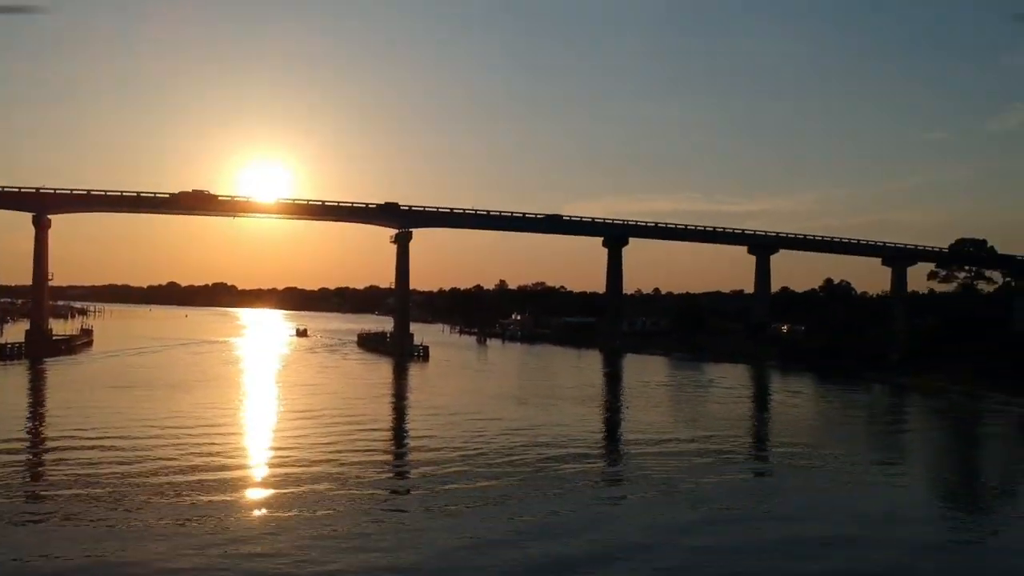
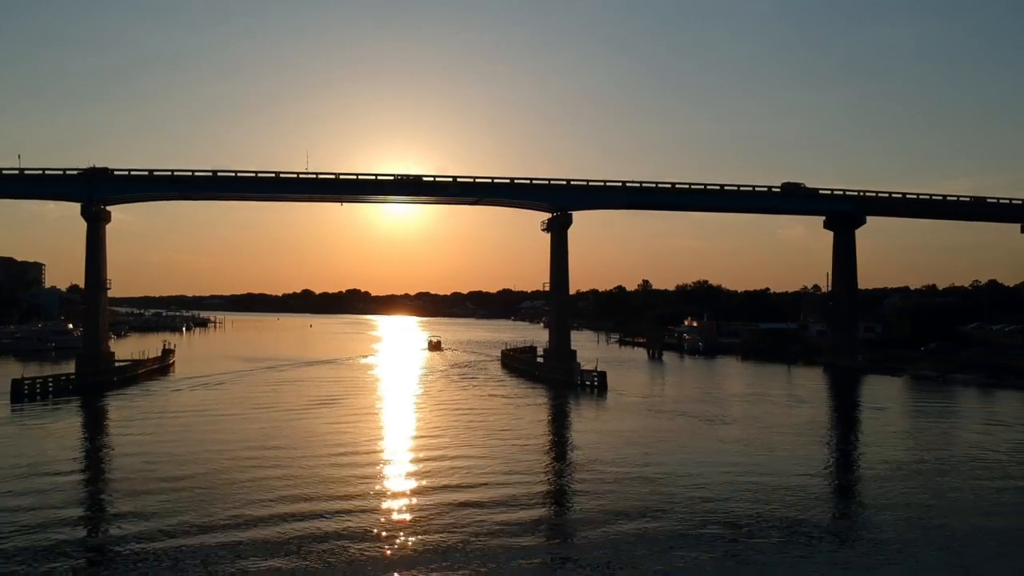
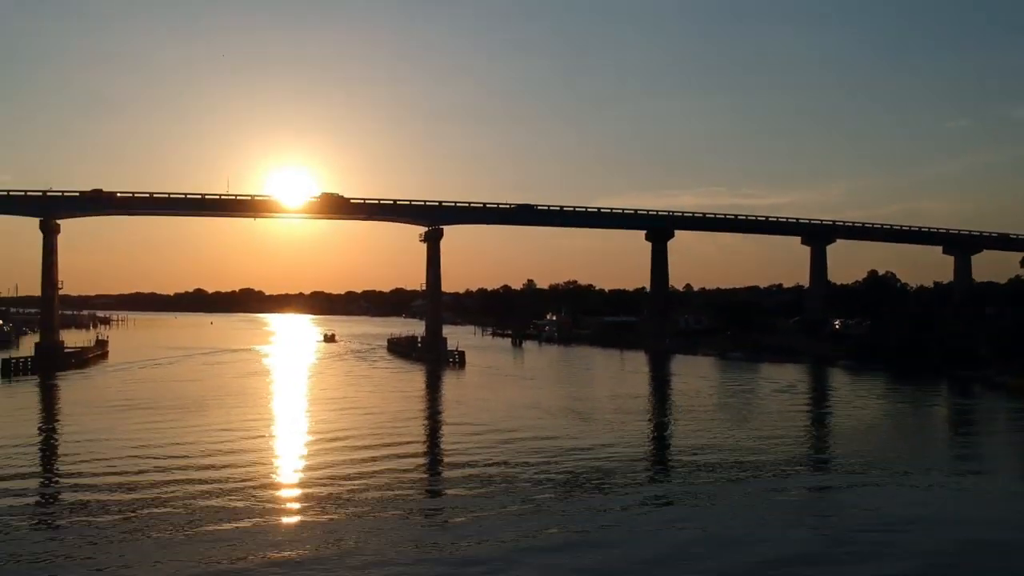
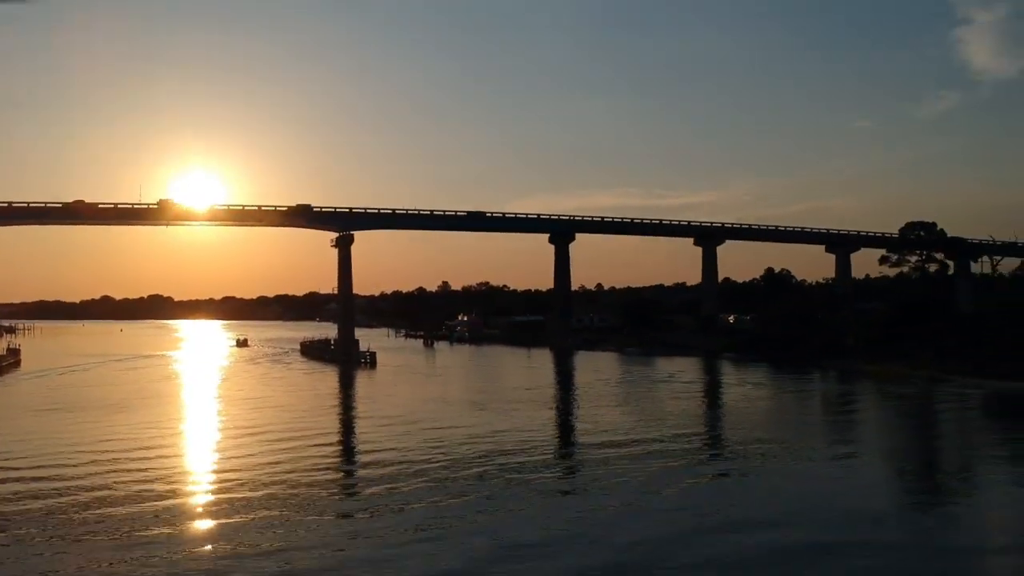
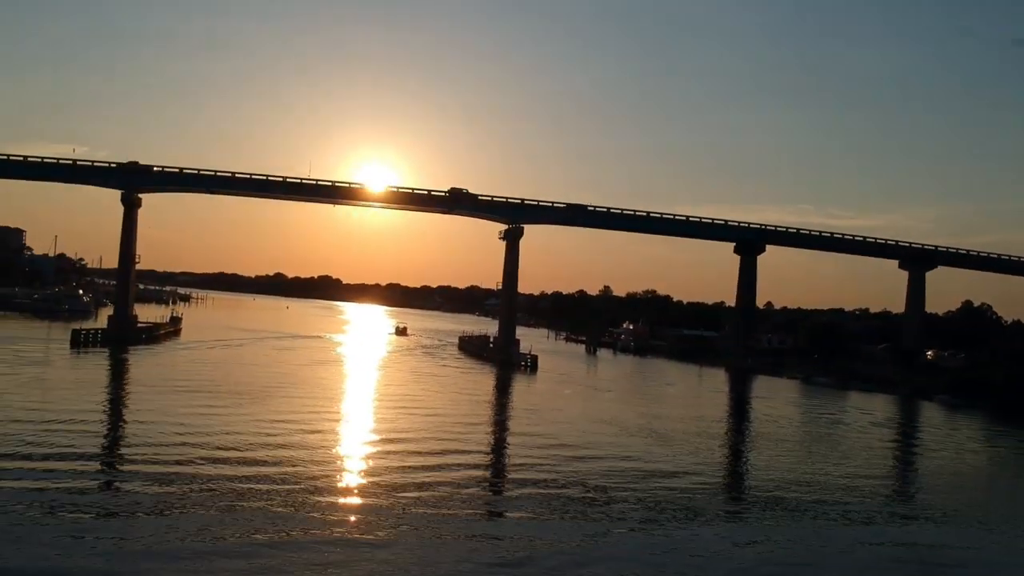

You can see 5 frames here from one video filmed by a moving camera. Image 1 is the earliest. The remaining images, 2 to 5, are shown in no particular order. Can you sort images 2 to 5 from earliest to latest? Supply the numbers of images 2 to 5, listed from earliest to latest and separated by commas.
4, 3, 5, 2
